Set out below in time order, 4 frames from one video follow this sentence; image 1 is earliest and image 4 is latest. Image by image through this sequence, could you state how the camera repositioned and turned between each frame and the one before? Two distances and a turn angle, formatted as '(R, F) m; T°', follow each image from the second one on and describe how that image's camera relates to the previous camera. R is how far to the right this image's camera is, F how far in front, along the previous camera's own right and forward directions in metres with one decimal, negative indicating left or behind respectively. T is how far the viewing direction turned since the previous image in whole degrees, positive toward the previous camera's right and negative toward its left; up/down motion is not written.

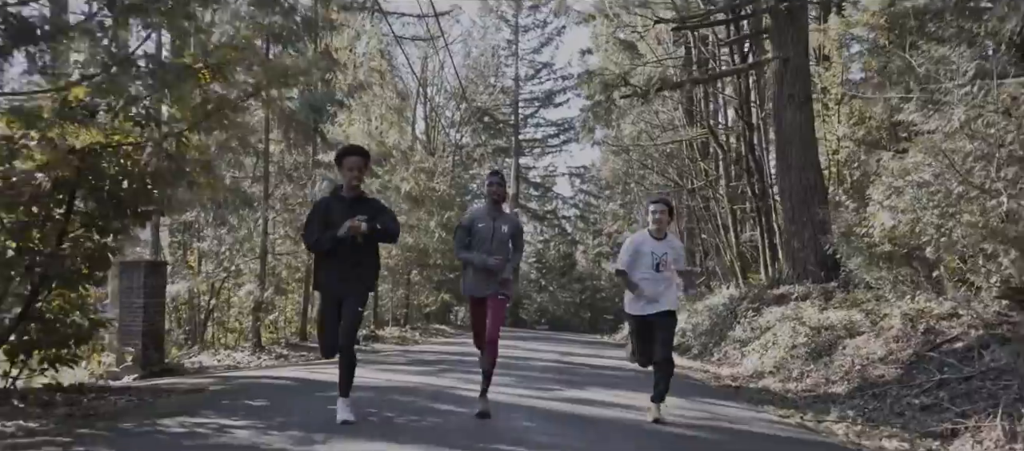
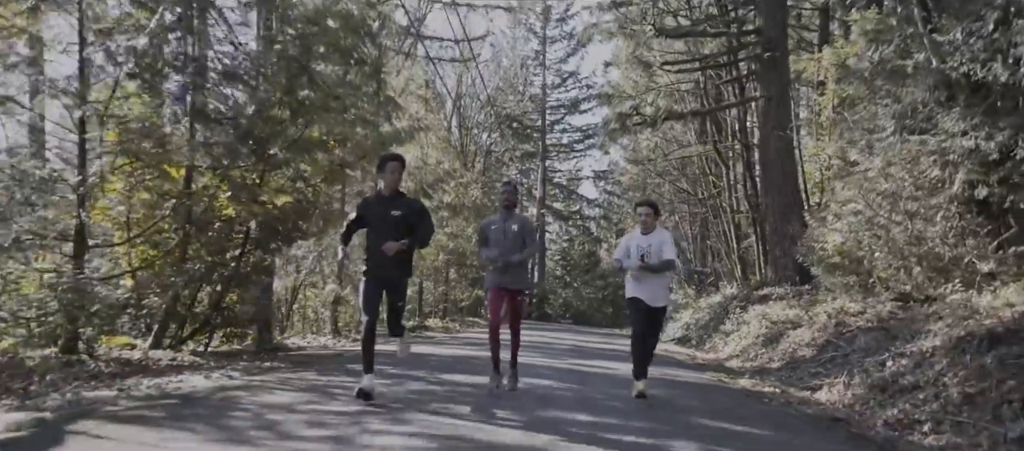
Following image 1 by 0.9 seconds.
(0.0, -3.7) m; -2°
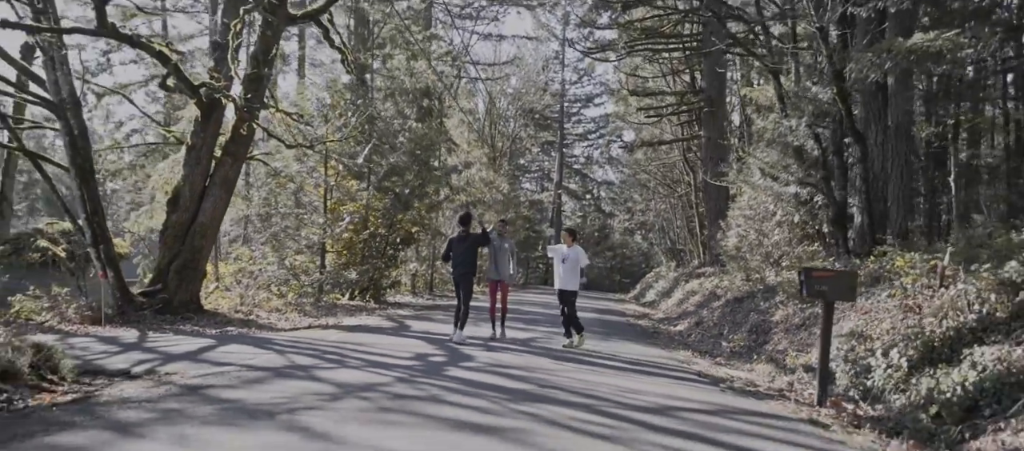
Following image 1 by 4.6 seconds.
(+0.1, -9.8) m; -1°
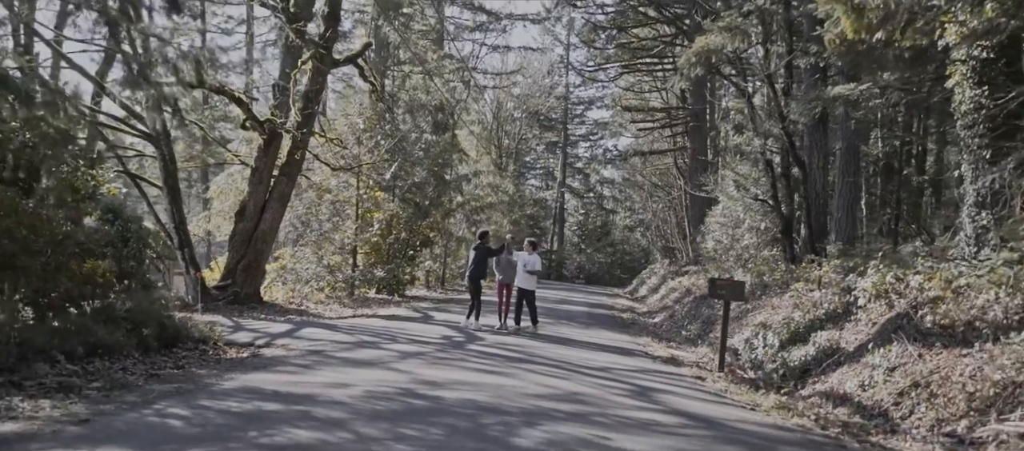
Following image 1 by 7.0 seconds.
(+0.1, -3.3) m; 0°
